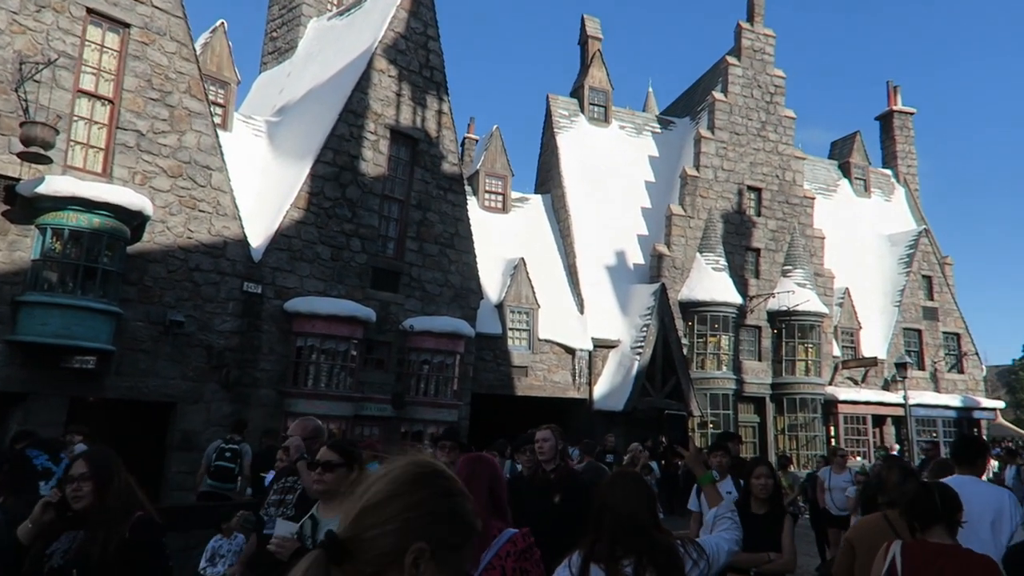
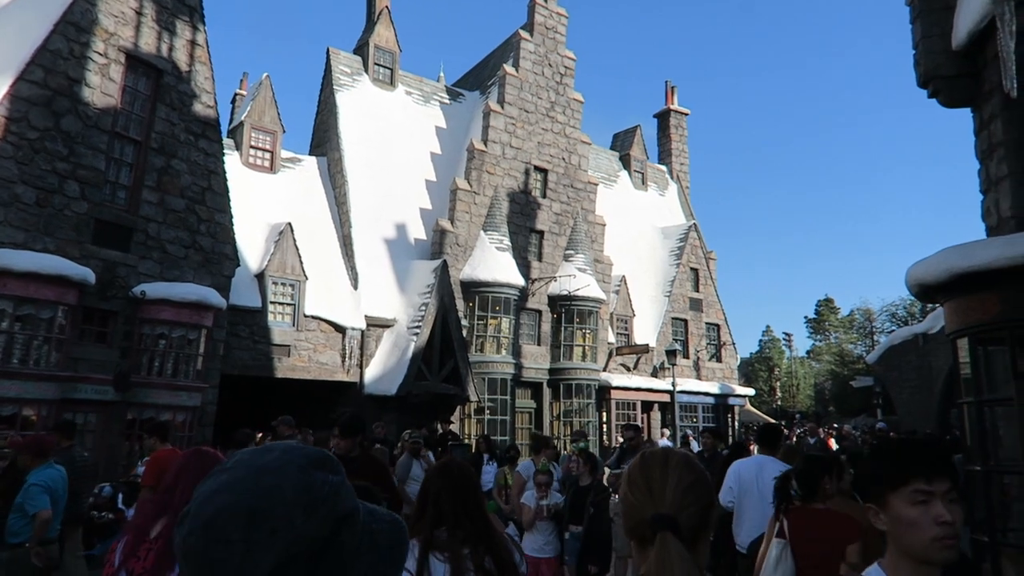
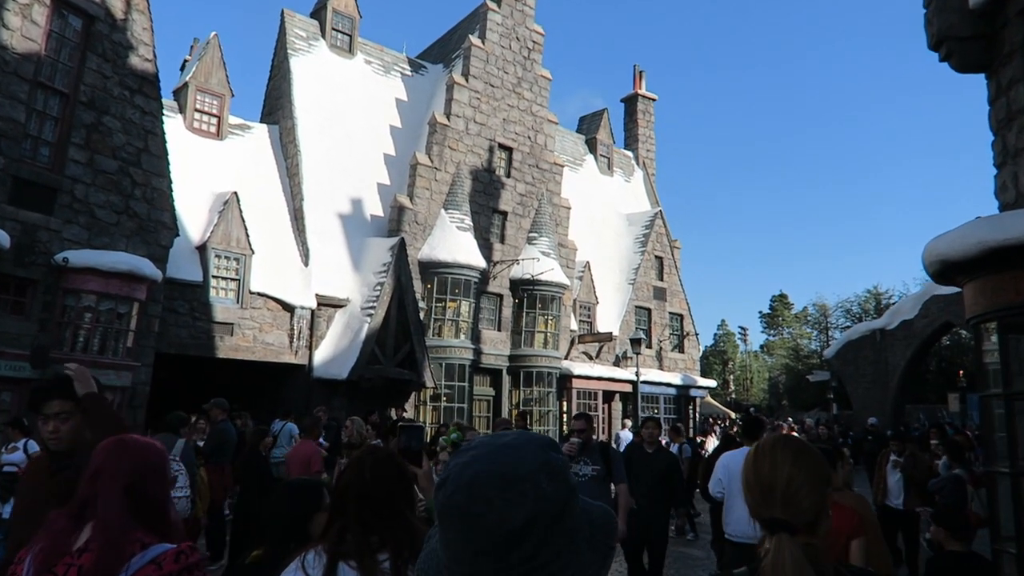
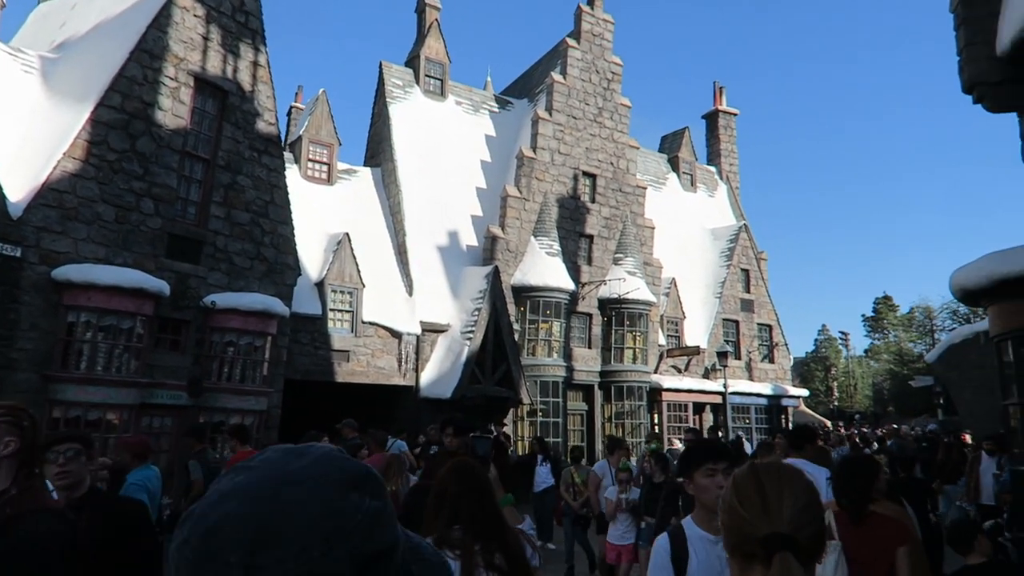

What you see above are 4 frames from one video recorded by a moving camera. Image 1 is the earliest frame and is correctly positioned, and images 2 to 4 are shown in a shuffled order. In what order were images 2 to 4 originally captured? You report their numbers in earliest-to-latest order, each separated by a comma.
4, 2, 3
